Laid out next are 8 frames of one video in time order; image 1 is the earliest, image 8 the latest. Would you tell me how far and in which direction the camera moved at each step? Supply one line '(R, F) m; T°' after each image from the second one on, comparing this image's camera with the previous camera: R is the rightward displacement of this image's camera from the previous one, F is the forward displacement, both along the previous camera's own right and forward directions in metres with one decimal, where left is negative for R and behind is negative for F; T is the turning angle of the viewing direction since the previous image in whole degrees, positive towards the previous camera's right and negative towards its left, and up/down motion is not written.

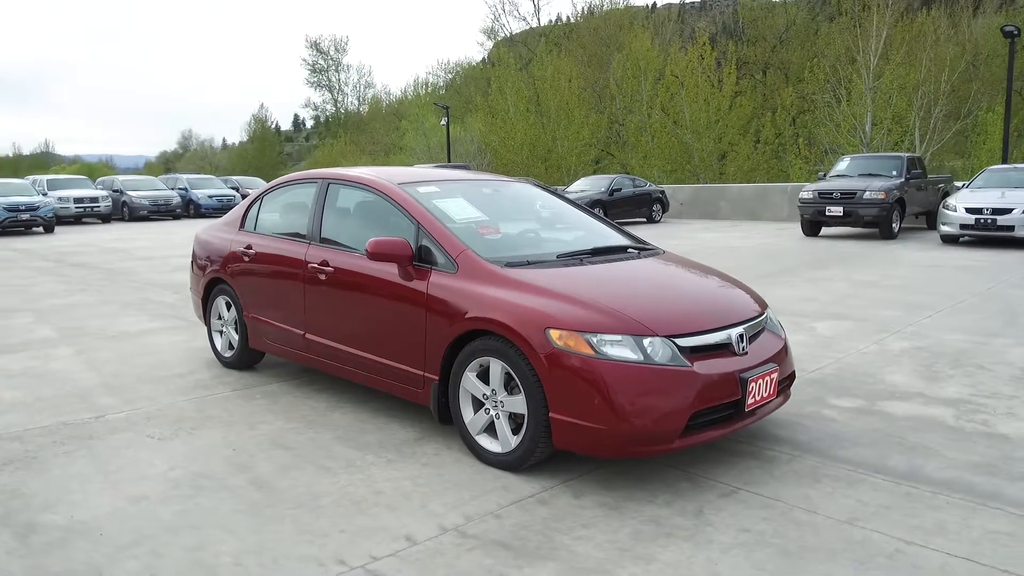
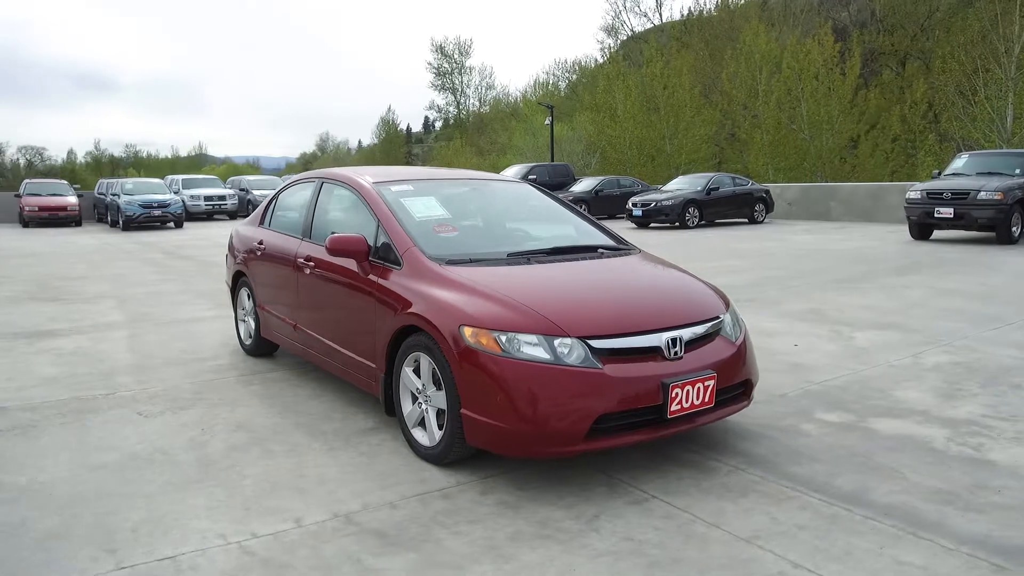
(+1.0, 0.0) m; -10°
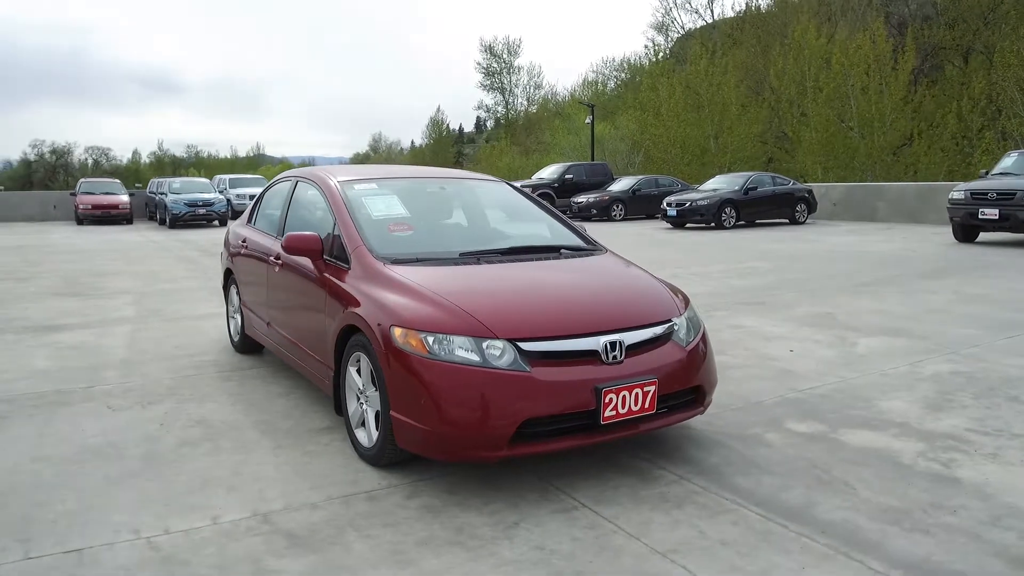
(+0.5, +0.1) m; -4°
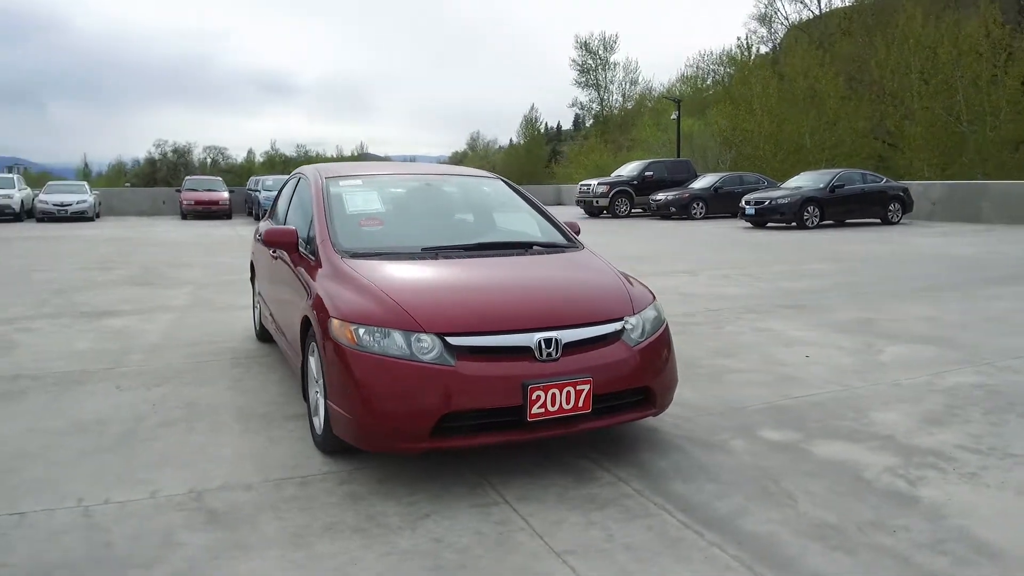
(+0.8, 0.0) m; -8°
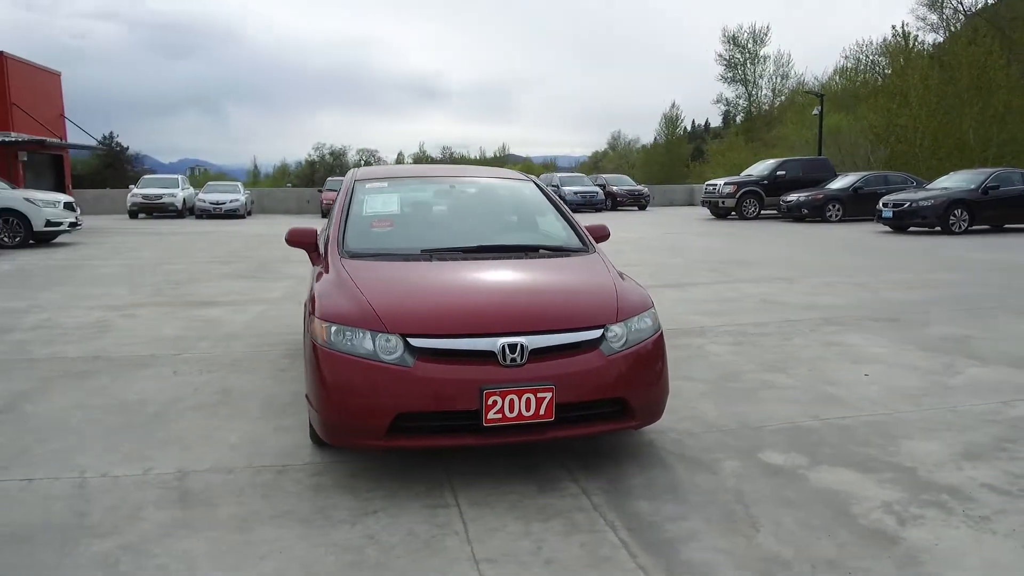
(+0.8, +0.1) m; -11°
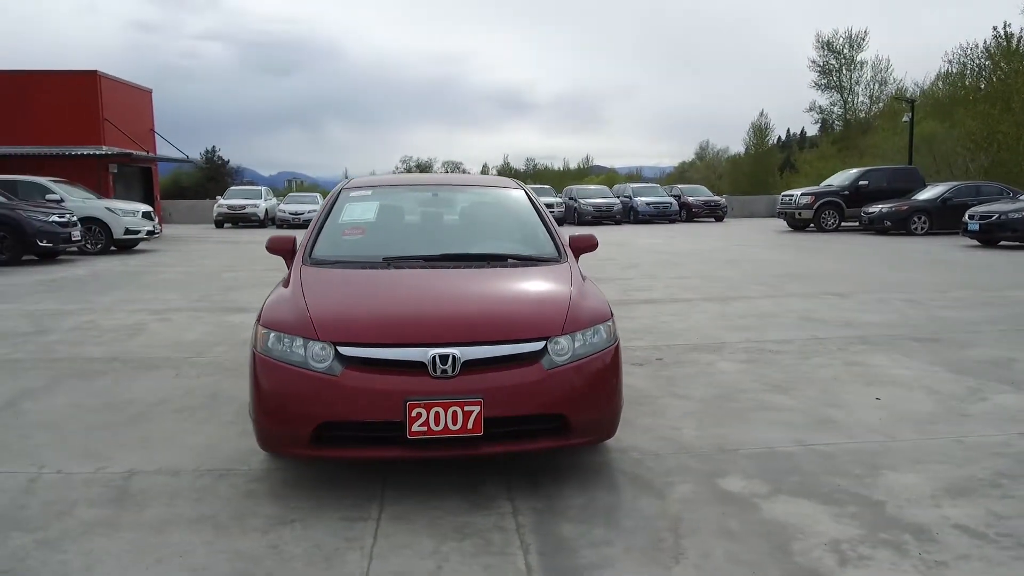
(+0.7, +0.1) m; -7°
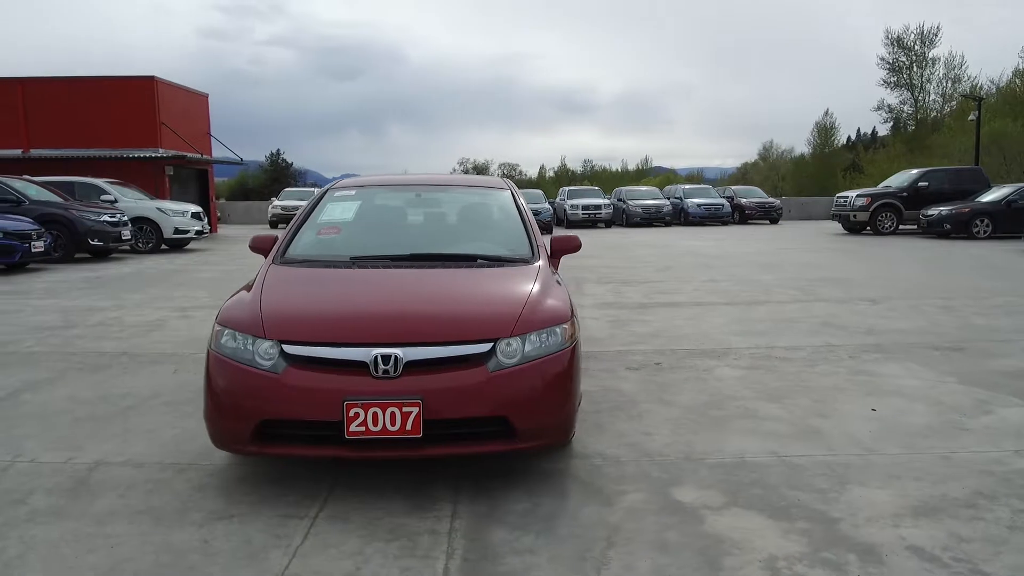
(+0.5, +0.1) m; -5°
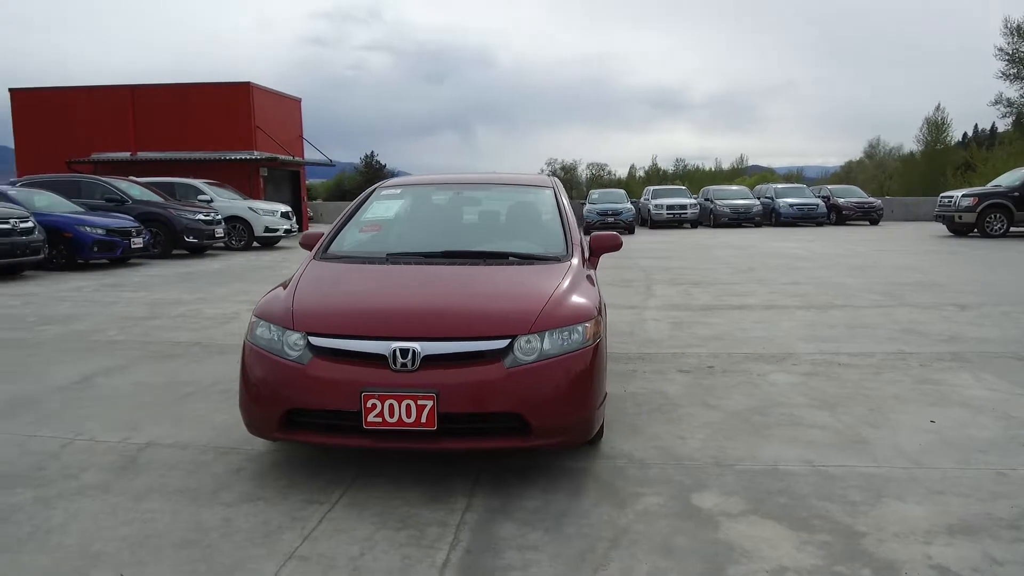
(+0.3, 0.0) m; -7°
